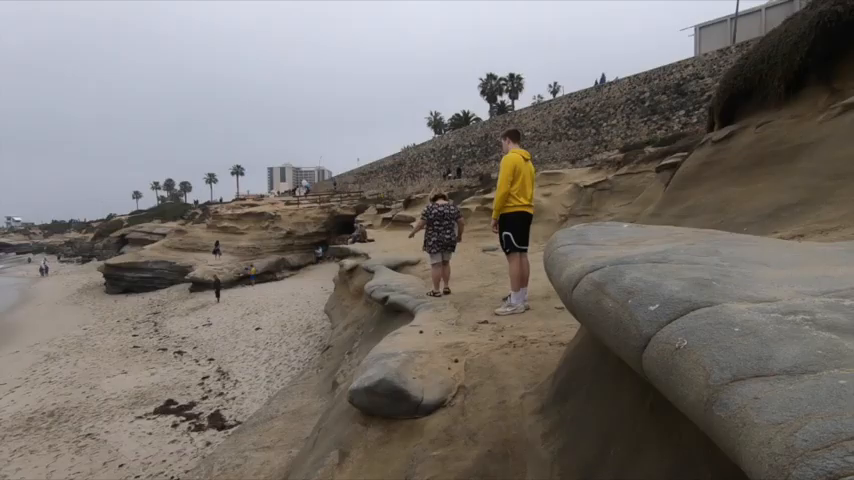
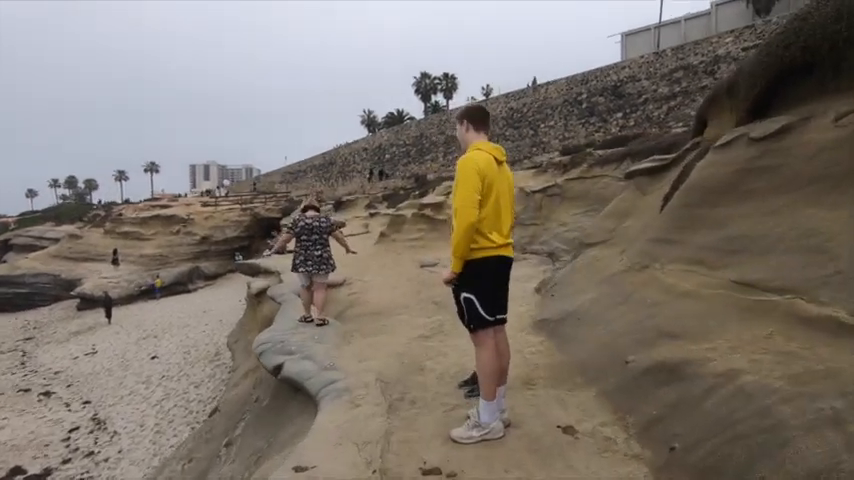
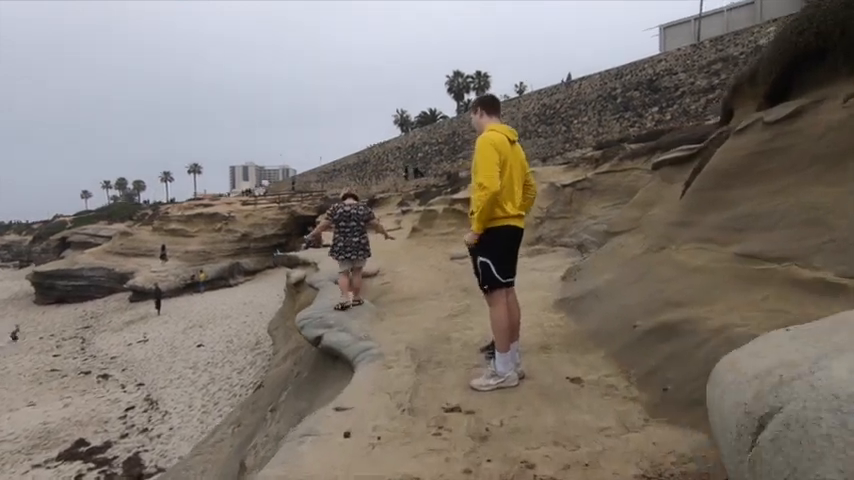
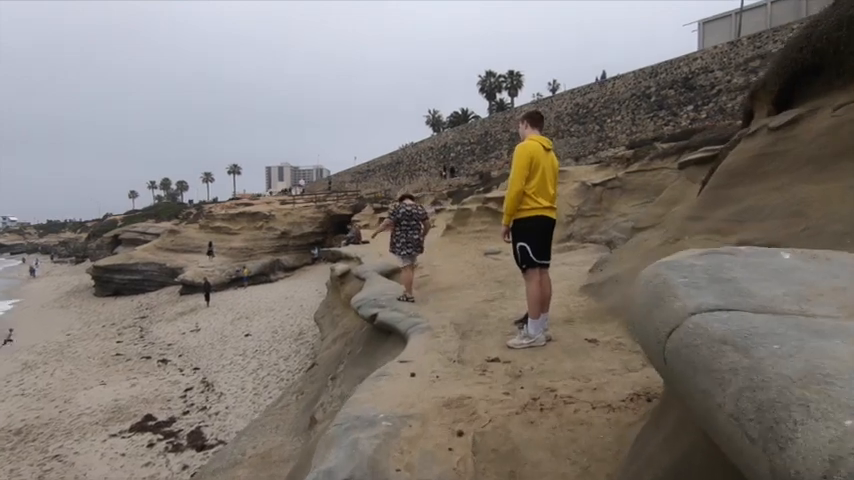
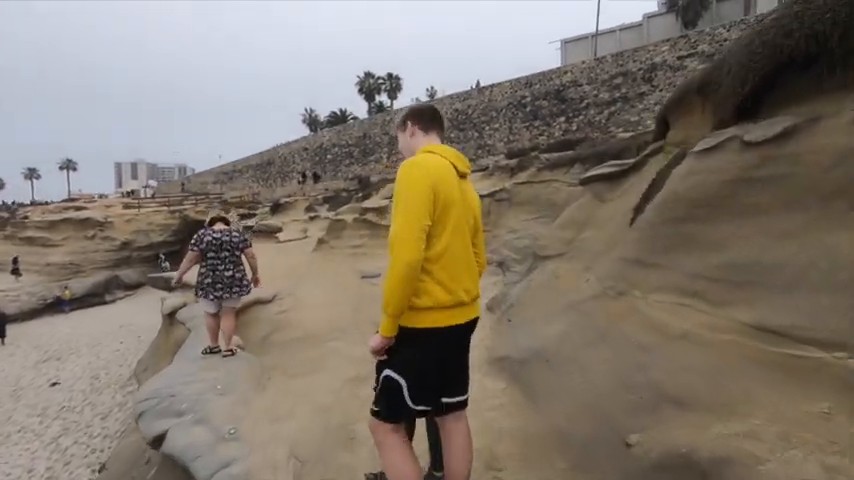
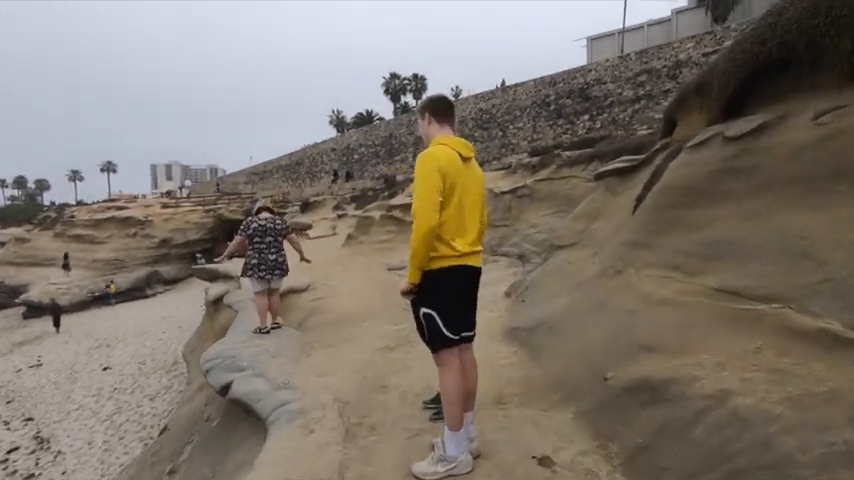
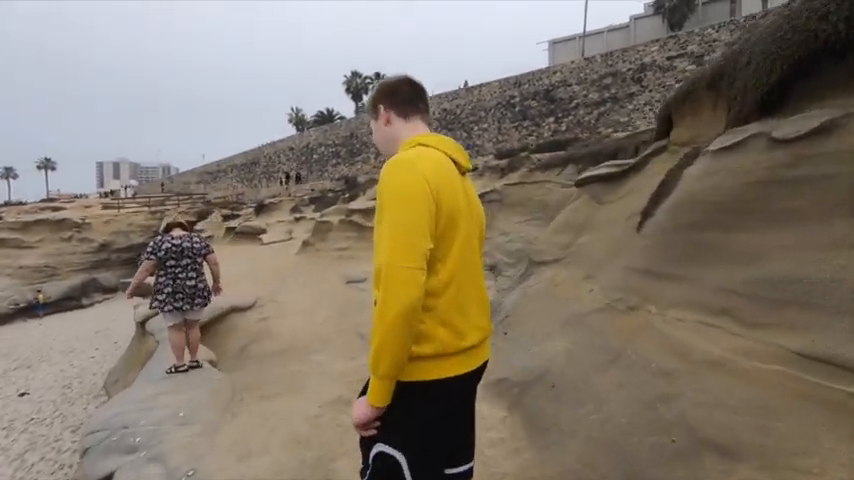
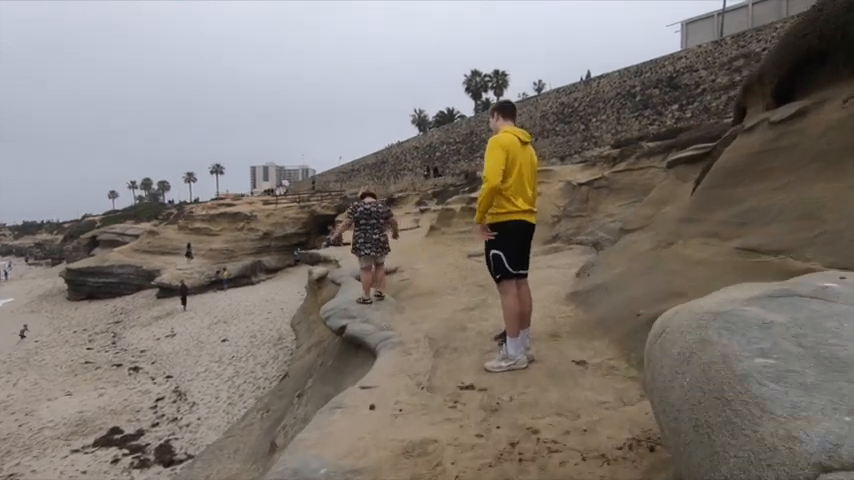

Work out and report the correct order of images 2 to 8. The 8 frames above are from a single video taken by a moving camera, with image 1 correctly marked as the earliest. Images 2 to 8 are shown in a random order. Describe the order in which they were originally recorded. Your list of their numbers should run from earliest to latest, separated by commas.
4, 8, 3, 2, 6, 5, 7
